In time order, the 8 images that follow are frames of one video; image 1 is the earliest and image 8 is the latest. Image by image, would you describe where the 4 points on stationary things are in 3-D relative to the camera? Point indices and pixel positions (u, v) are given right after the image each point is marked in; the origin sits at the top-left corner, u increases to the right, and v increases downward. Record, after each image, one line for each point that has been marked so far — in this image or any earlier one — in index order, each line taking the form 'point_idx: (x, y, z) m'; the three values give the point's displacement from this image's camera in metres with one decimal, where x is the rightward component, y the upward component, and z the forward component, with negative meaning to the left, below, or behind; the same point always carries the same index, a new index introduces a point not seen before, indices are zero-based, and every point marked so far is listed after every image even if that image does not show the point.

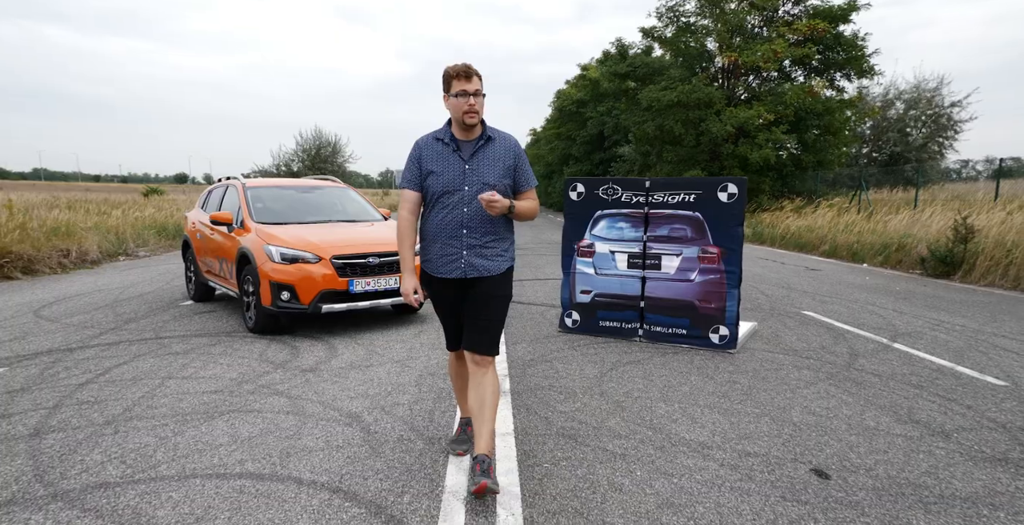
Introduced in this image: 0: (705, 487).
0: (+1.0, -1.2, +2.7) m
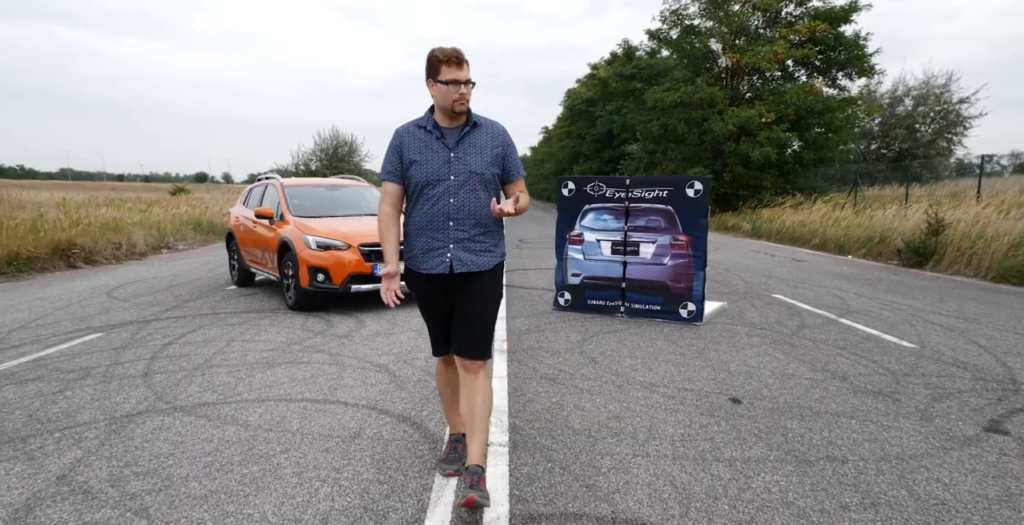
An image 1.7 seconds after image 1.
0: (+1.0, -1.1, +3.7) m
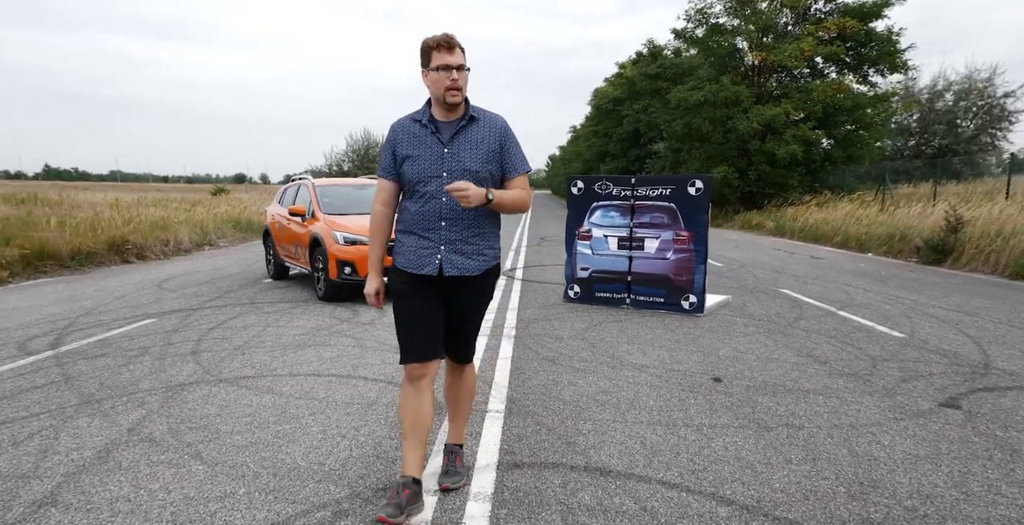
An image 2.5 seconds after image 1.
0: (+1.0, -1.0, +4.0) m
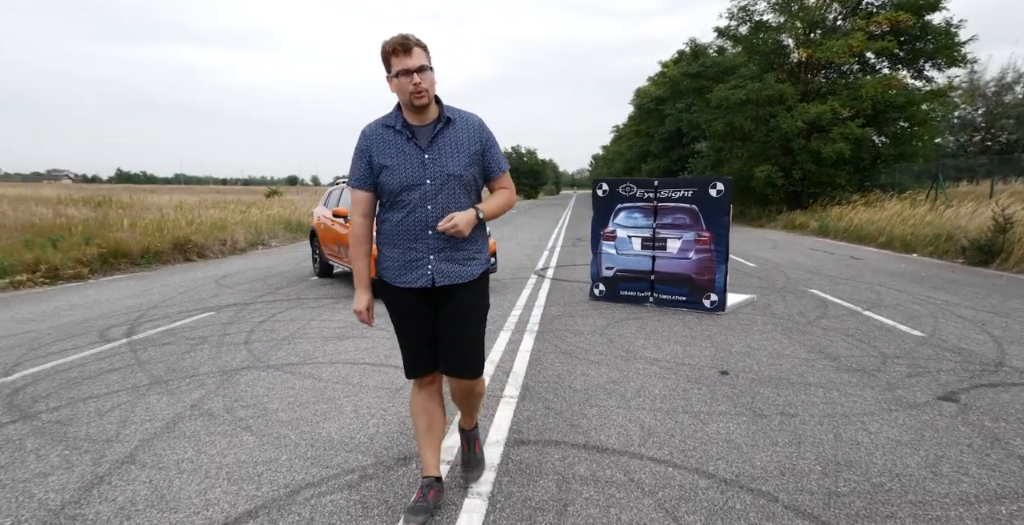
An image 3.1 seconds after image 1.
0: (+1.1, -1.0, +4.3) m
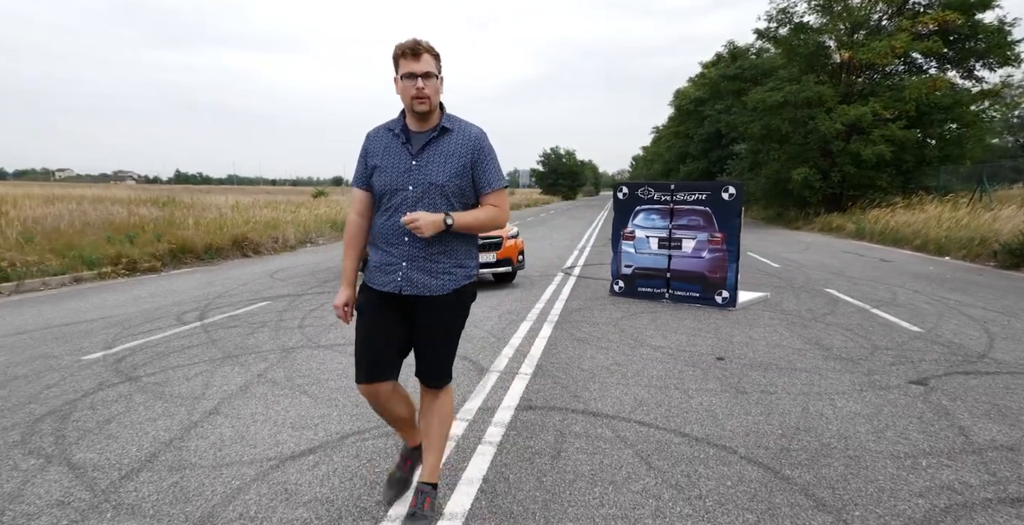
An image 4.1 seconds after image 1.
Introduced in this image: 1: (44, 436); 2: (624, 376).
0: (+1.3, -0.9, +4.8) m
1: (-3.1, -1.2, +3.3) m
2: (+1.0, -1.0, +4.3) m
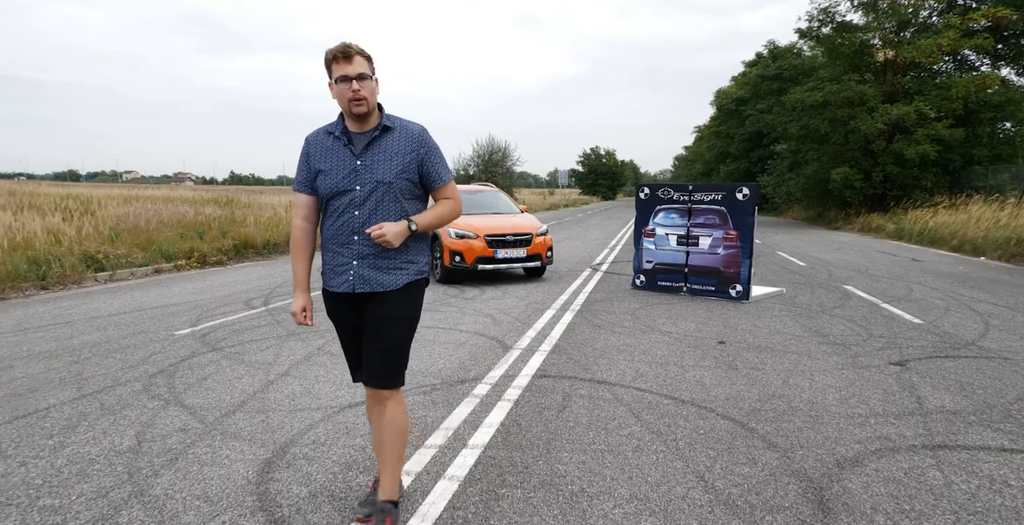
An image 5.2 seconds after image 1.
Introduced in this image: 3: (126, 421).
0: (+1.5, -0.8, +5.3) m
1: (-3.0, -1.0, +4.2) m
2: (+1.2, -0.9, +4.9) m
3: (-2.7, -1.1, +3.5) m
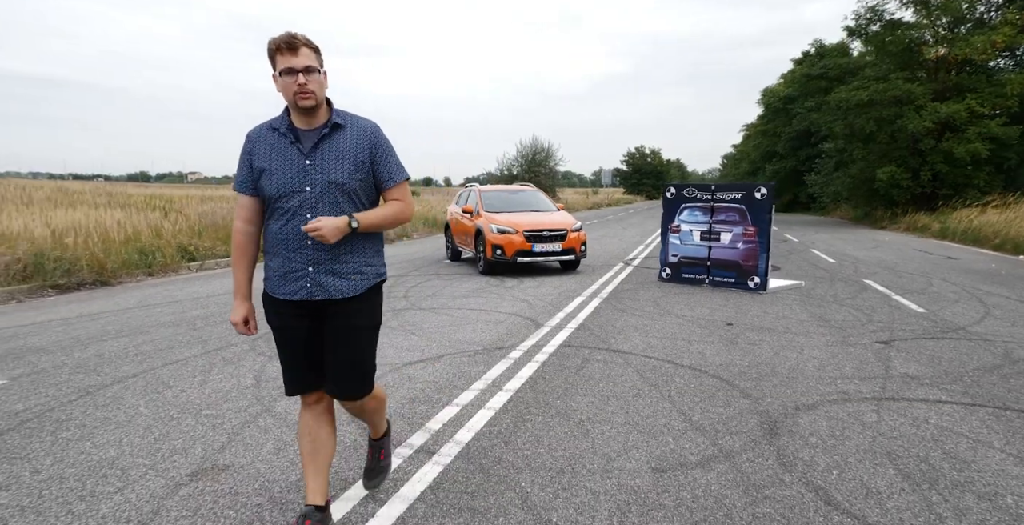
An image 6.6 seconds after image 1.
0: (+1.9, -0.7, +6.1) m
1: (-2.7, -0.9, +5.3) m
2: (+1.5, -0.8, +5.7) m
3: (-2.4, -1.0, +4.5) m
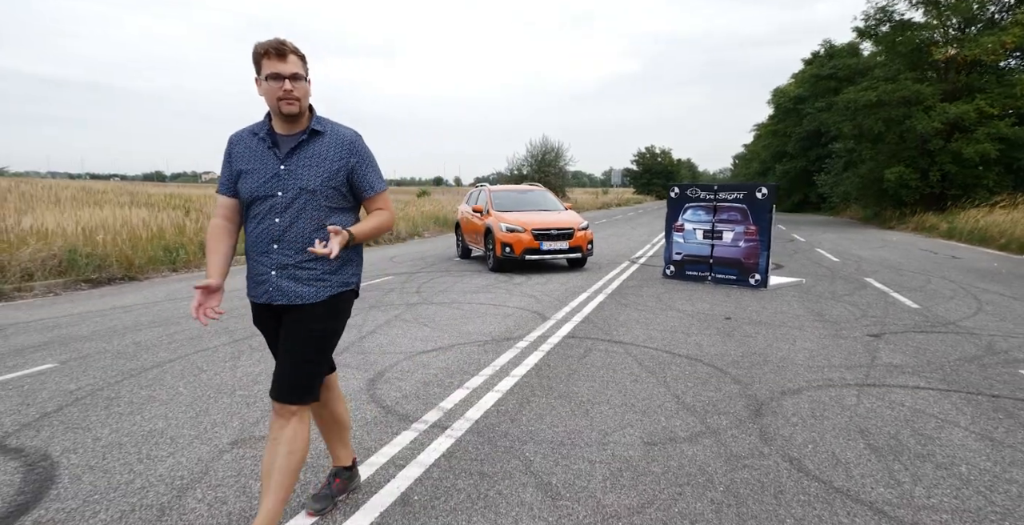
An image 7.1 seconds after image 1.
0: (+2.0, -0.7, +6.3) m
1: (-2.6, -0.8, +5.6) m
2: (+1.6, -0.7, +5.9) m
3: (-2.4, -0.9, +4.9) m
